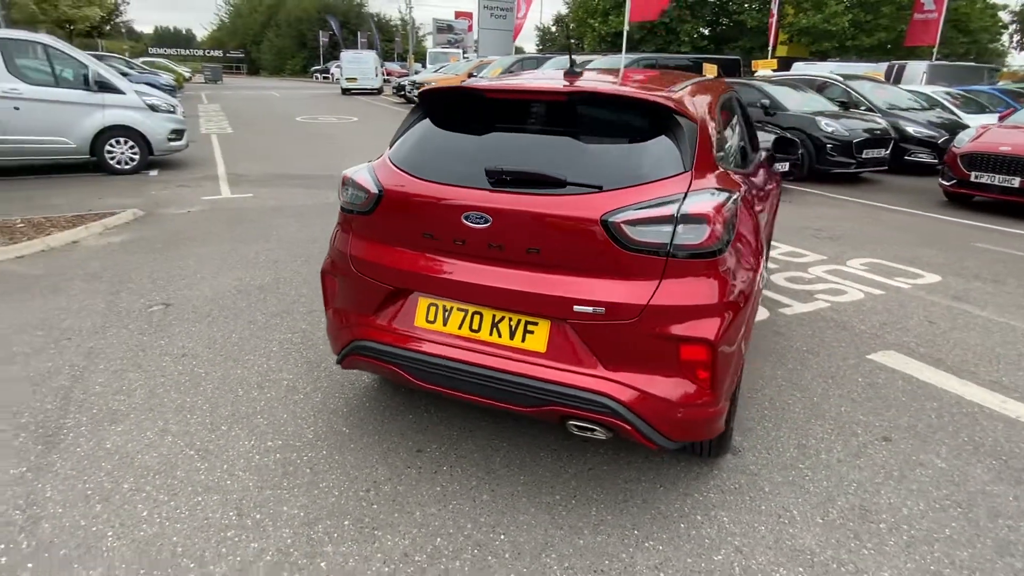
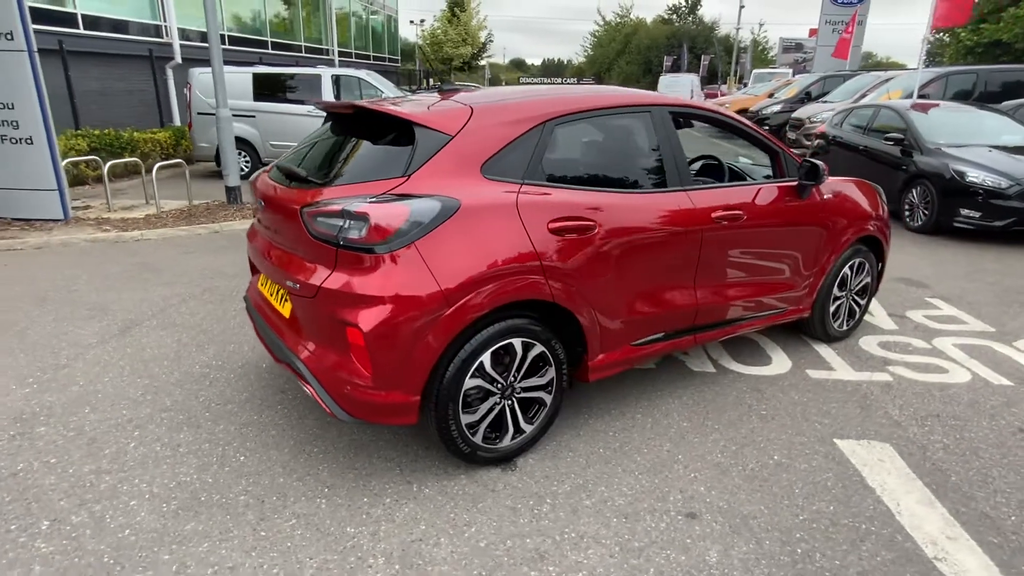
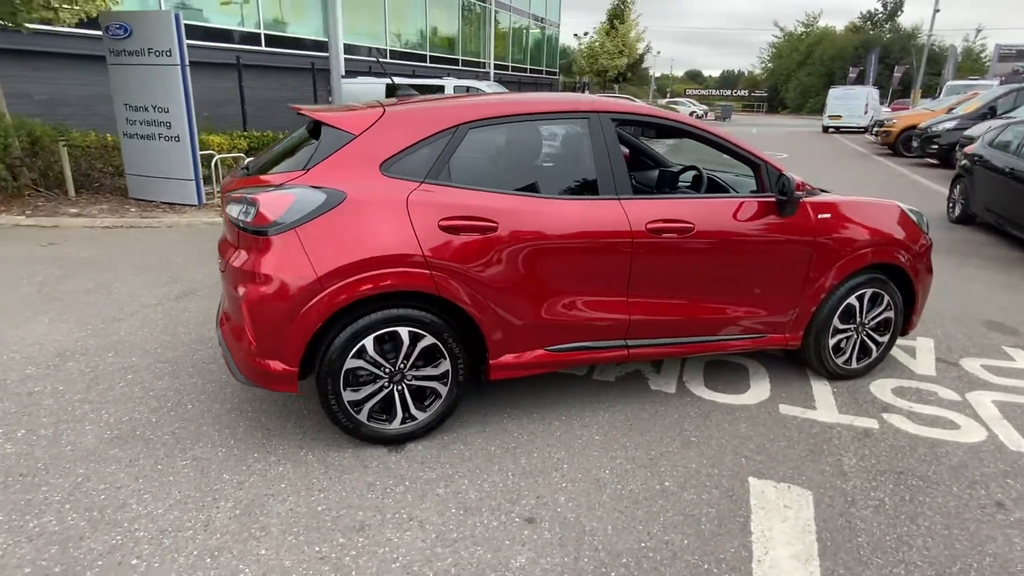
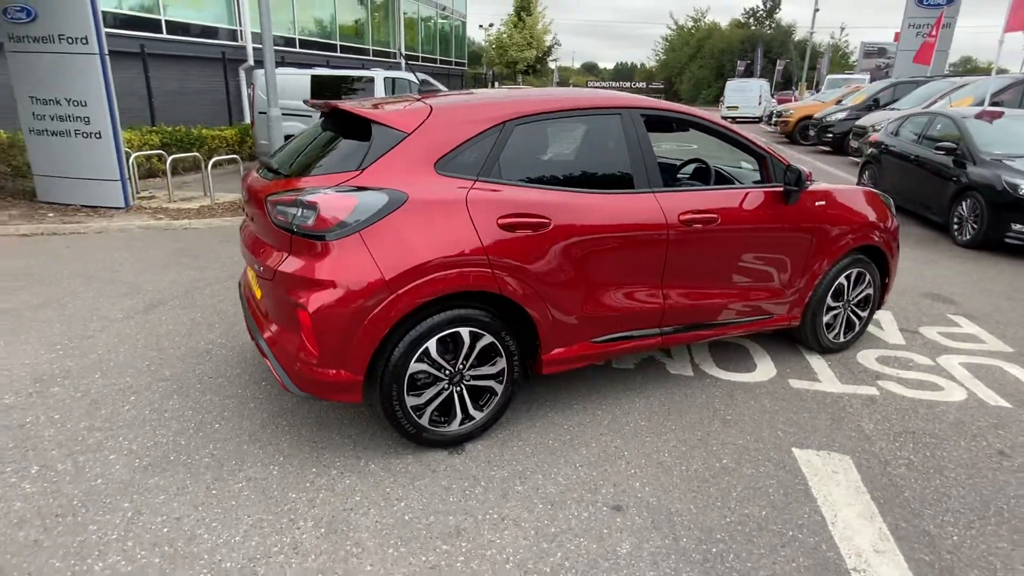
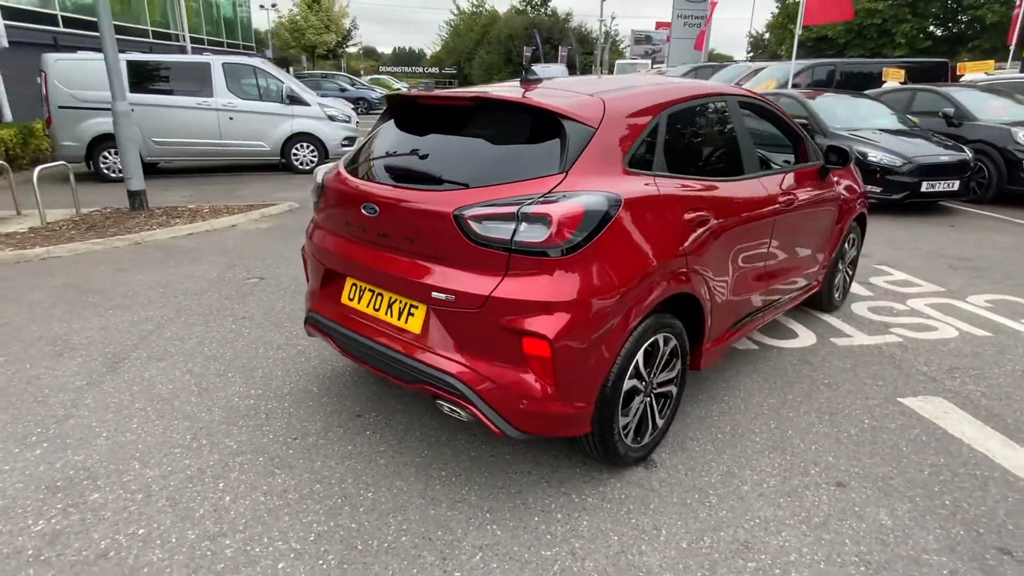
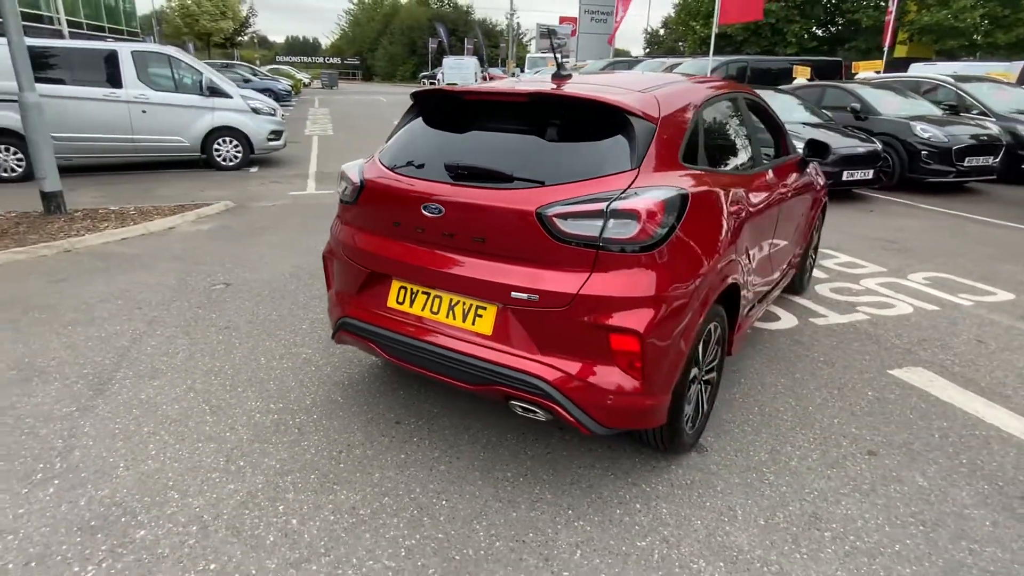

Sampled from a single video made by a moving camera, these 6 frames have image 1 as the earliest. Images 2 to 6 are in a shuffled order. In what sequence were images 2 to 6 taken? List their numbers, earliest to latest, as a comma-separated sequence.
6, 5, 2, 4, 3
